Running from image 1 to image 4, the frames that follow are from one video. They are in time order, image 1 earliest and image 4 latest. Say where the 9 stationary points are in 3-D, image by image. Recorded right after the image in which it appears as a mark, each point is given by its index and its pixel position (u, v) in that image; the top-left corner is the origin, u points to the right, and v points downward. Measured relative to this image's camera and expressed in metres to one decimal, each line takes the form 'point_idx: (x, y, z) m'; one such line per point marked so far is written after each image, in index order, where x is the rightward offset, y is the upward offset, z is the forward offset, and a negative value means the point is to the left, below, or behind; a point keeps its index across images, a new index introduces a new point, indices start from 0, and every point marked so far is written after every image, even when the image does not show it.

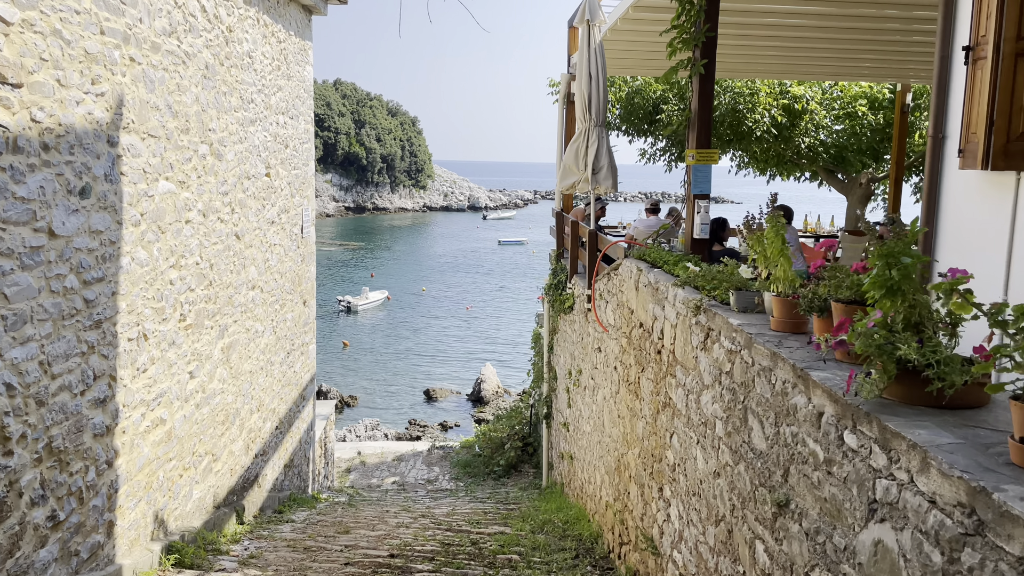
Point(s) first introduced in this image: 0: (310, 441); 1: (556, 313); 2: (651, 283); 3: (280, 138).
0: (-2.4, -1.8, +9.7) m
1: (+0.5, -0.3, +9.3) m
2: (+0.8, 0.0, +4.7) m
3: (-2.2, +1.4, +7.8) m
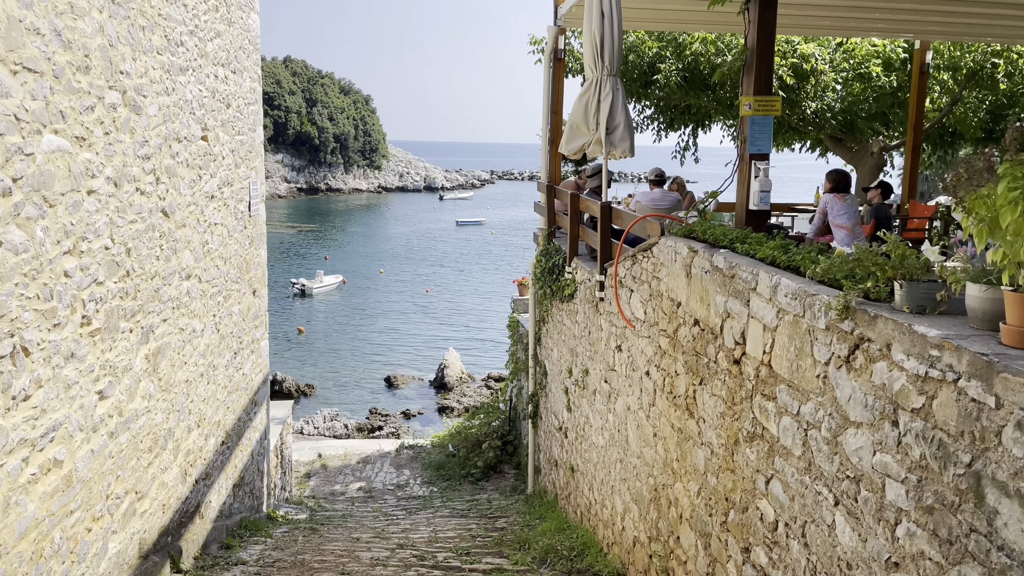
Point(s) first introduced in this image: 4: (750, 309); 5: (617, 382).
0: (-2.6, -1.7, +8.4) m
1: (+0.3, -0.1, +8.1) m
2: (+0.9, +0.1, +3.5) m
3: (-2.3, +1.5, +6.4) m
4: (+0.9, -0.1, +3.1) m
5: (+0.7, -0.6, +5.3) m
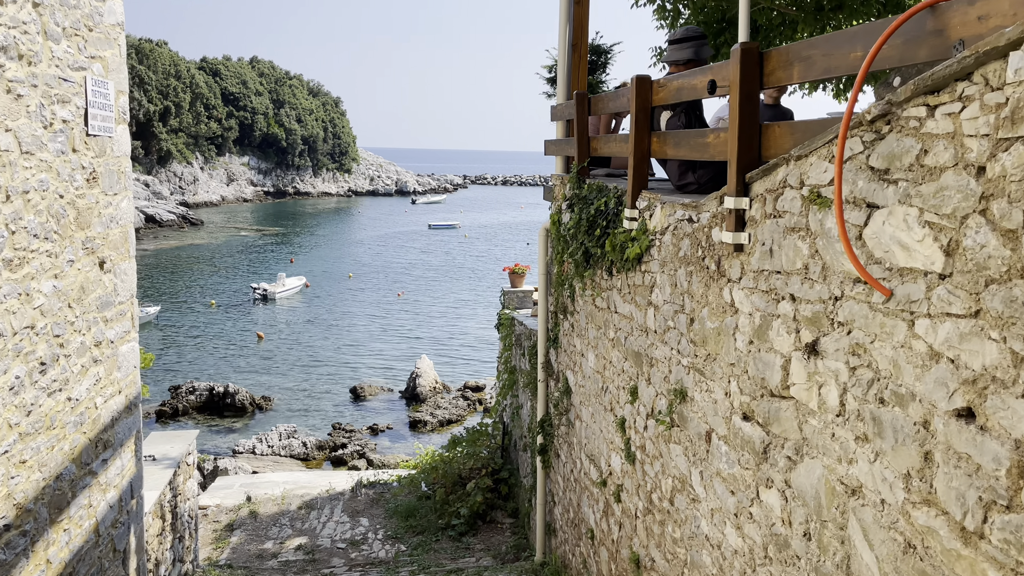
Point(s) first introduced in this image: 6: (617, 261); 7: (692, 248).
0: (-2.5, -1.5, +5.4) m
1: (+0.4, +0.1, +5.2) m
2: (+1.1, +0.3, +0.6) m
3: (-2.2, +1.7, +3.4) m
4: (+1.1, +0.2, +0.2) m
5: (+0.8, -0.4, +2.4) m
6: (+0.5, +0.1, +4.1) m
7: (+0.7, +0.2, +3.2) m
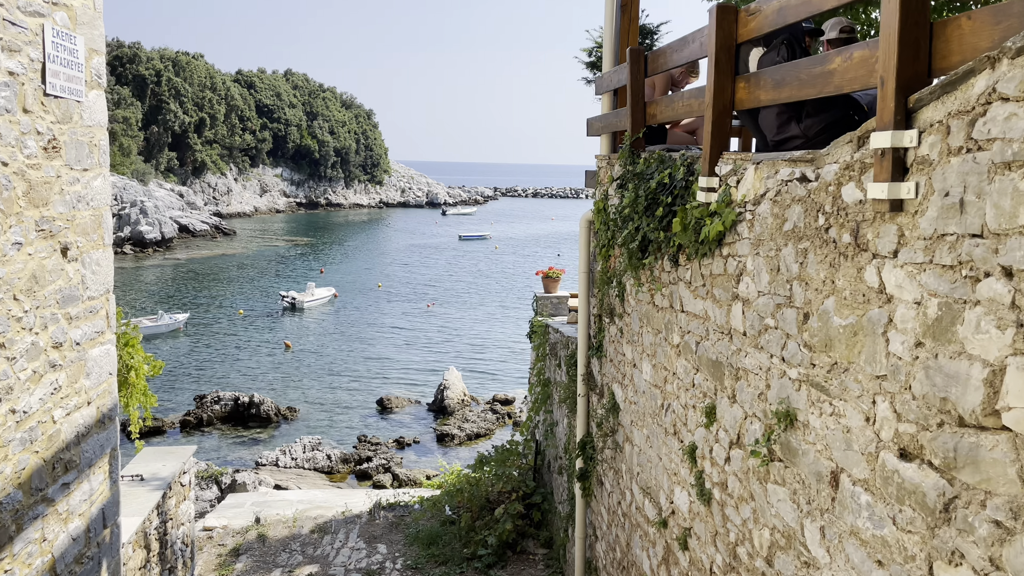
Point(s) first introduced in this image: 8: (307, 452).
0: (-2.3, -1.5, +4.6) m
1: (+0.6, +0.1, +4.3) m
2: (+1.1, +0.4, -0.3) m
3: (-2.1, +1.8, +2.7) m
4: (+1.2, +0.2, -0.7) m
5: (+0.9, -0.3, +1.5) m
6: (+0.7, +0.2, +3.2) m
7: (+0.8, +0.2, +2.3) m
8: (-4.1, -3.3, +15.7) m
